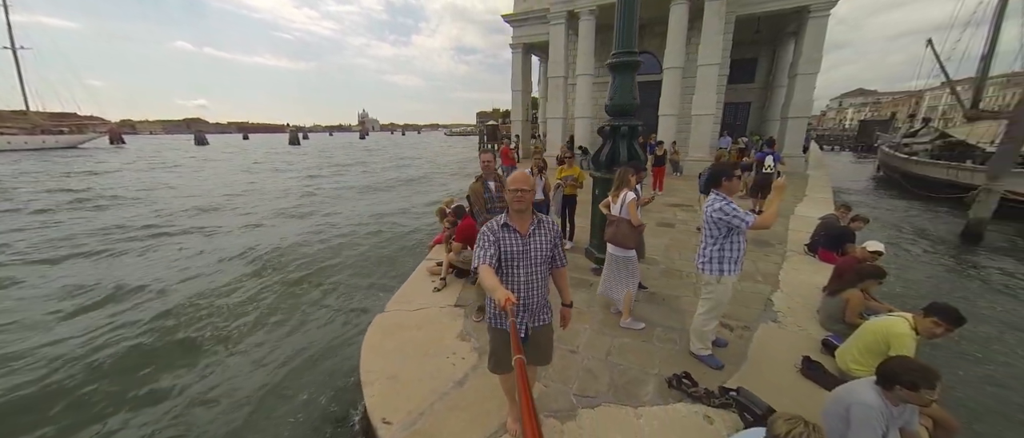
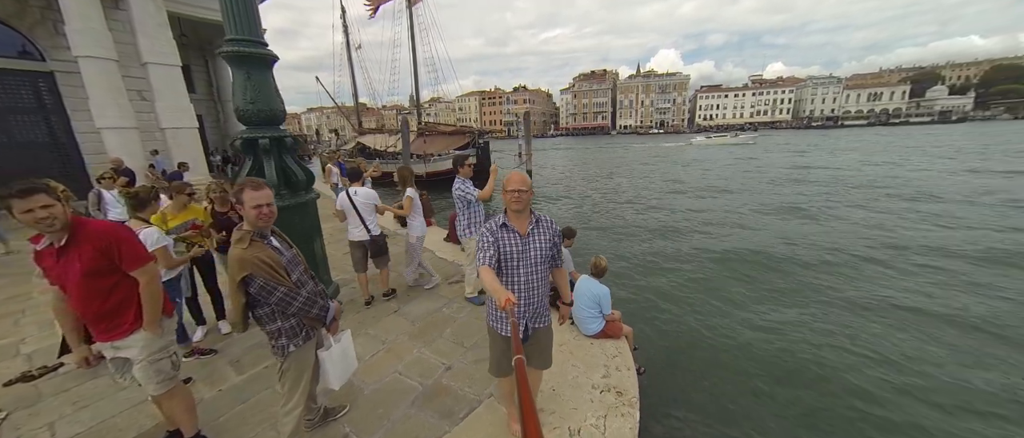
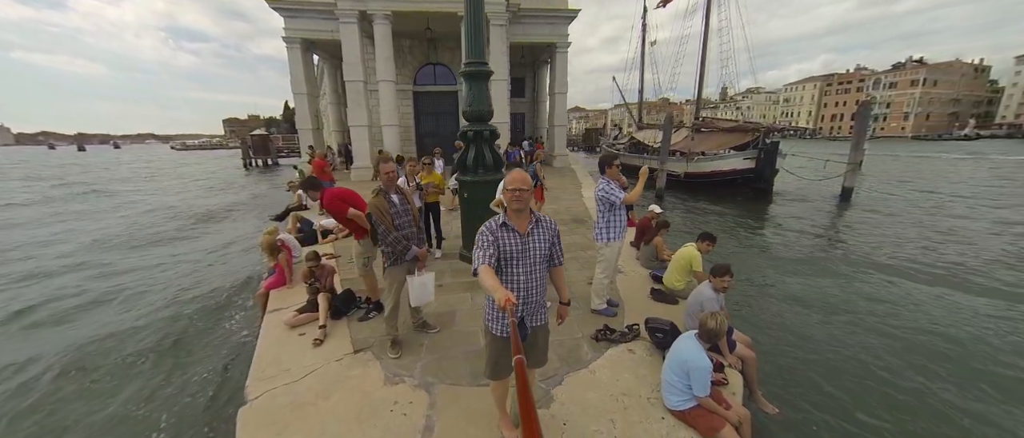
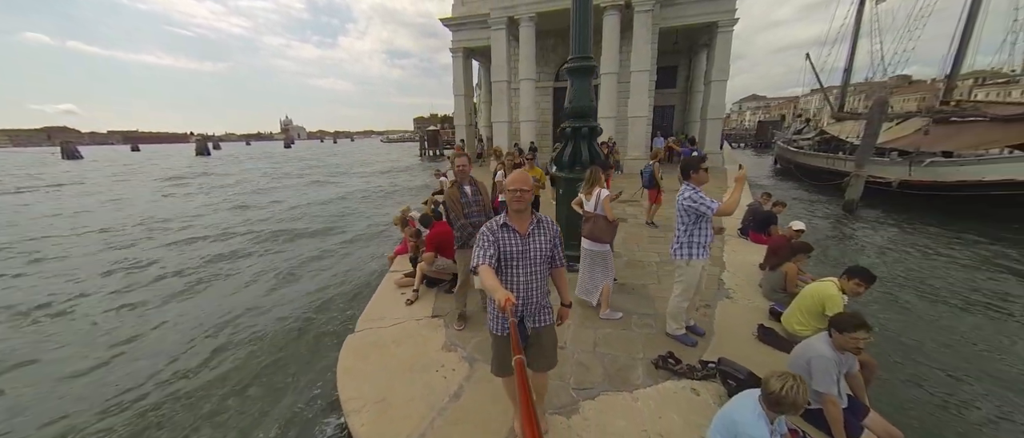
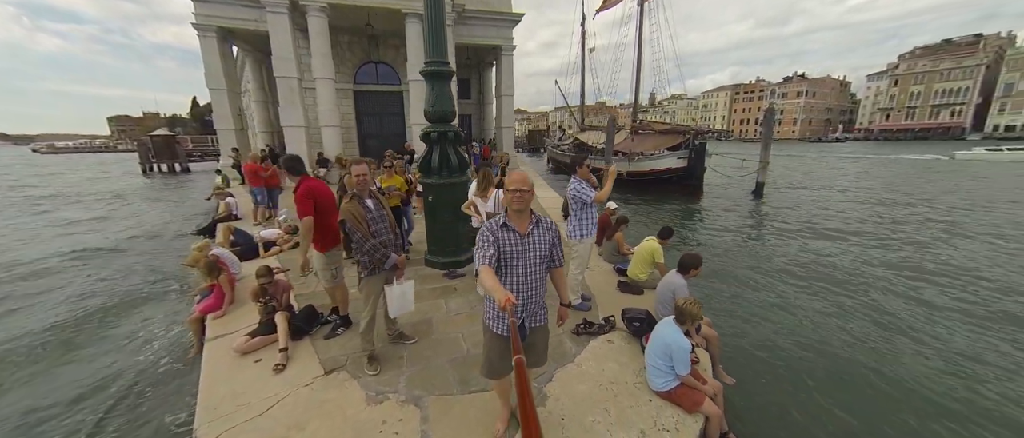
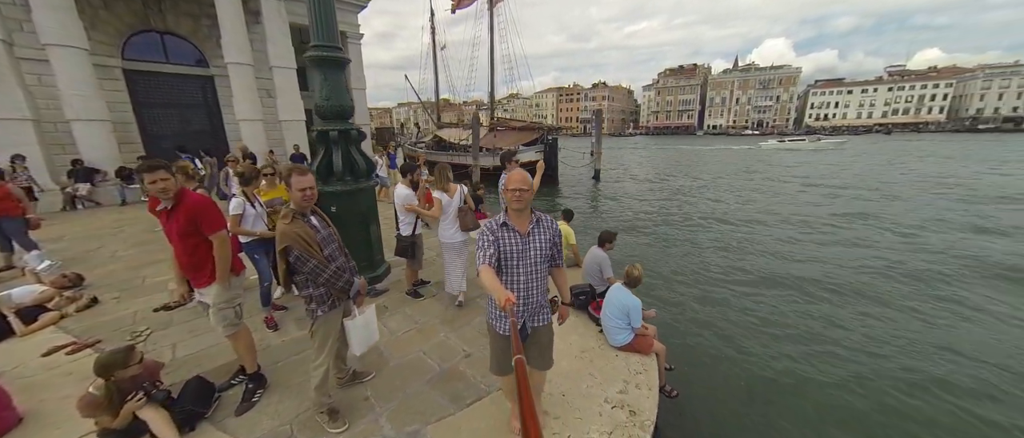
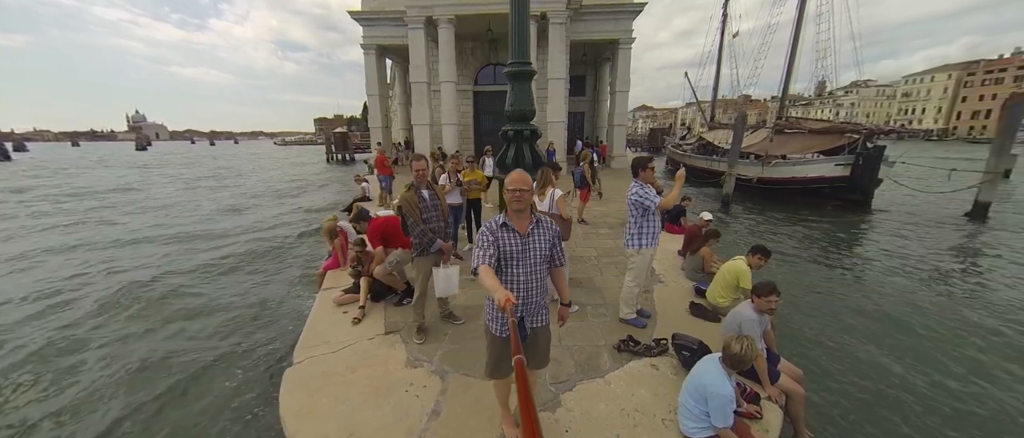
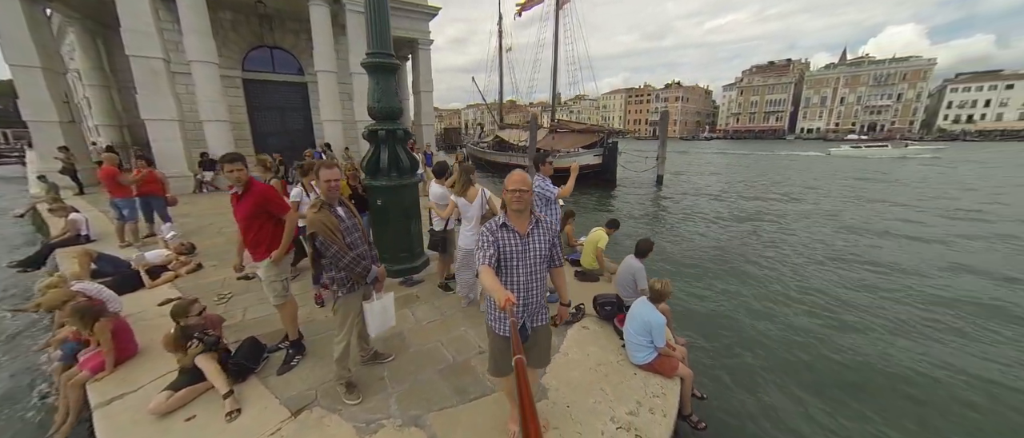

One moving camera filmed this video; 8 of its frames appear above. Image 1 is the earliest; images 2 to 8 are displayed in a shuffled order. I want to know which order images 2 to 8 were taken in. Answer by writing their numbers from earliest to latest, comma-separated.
4, 7, 3, 5, 8, 6, 2
